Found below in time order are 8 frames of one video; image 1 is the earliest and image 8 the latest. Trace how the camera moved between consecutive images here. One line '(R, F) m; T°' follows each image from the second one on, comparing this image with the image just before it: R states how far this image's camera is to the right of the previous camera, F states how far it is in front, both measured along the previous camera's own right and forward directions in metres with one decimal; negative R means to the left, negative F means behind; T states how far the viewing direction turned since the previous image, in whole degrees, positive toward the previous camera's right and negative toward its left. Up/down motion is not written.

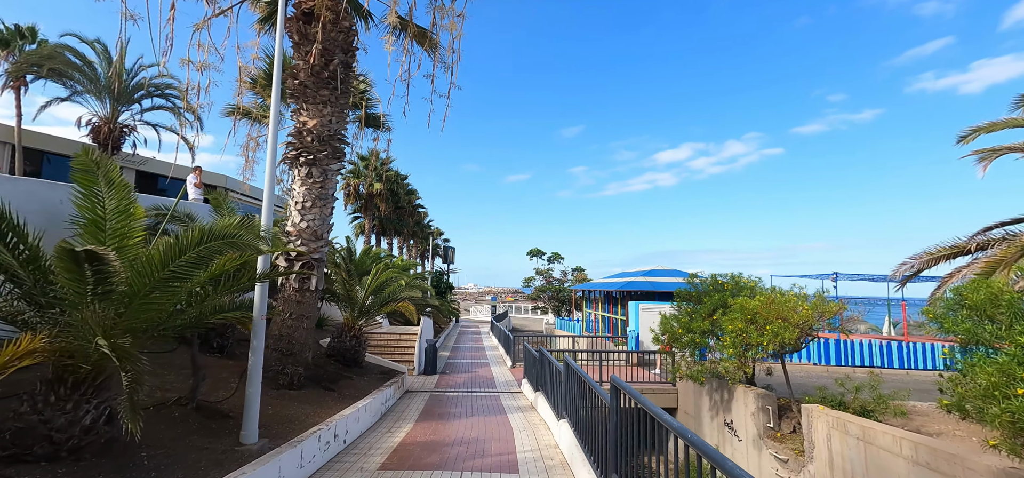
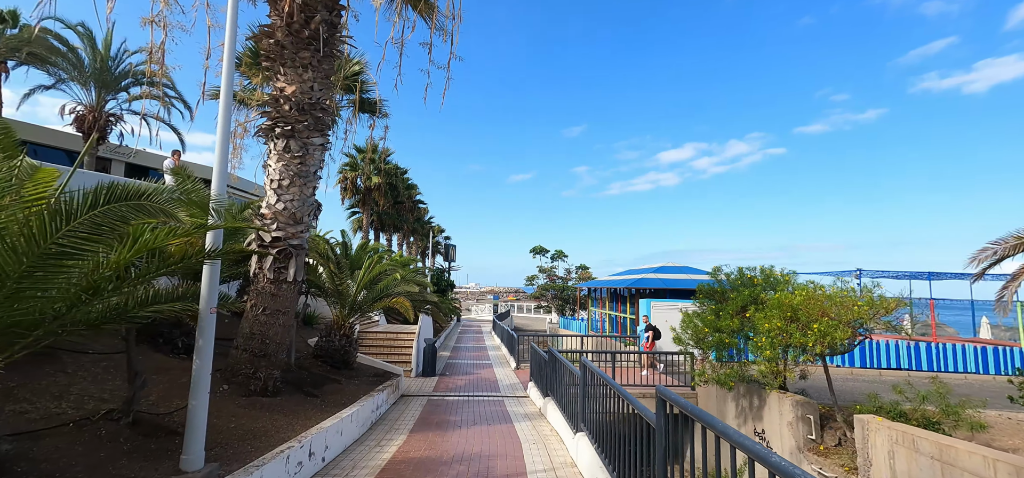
(-0.1, +0.9) m; 0°
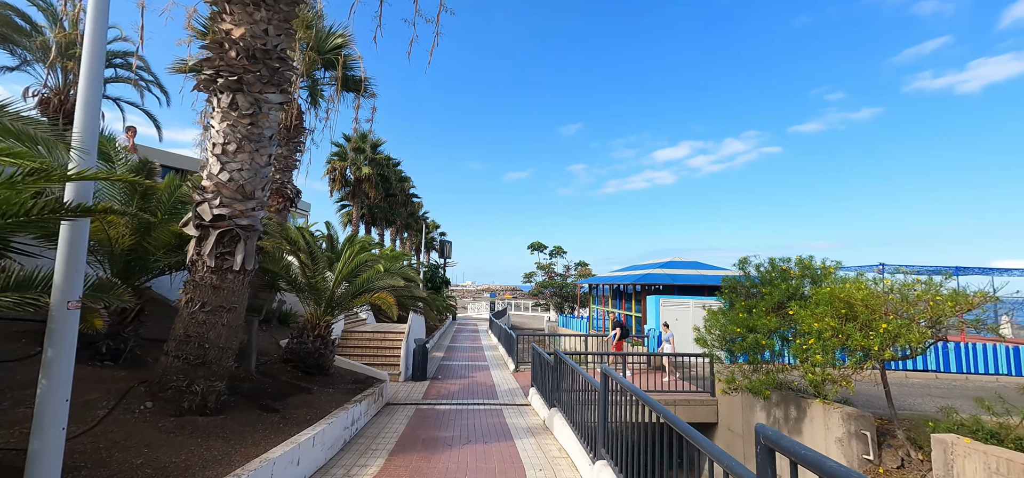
(-0.1, +1.2) m; 0°
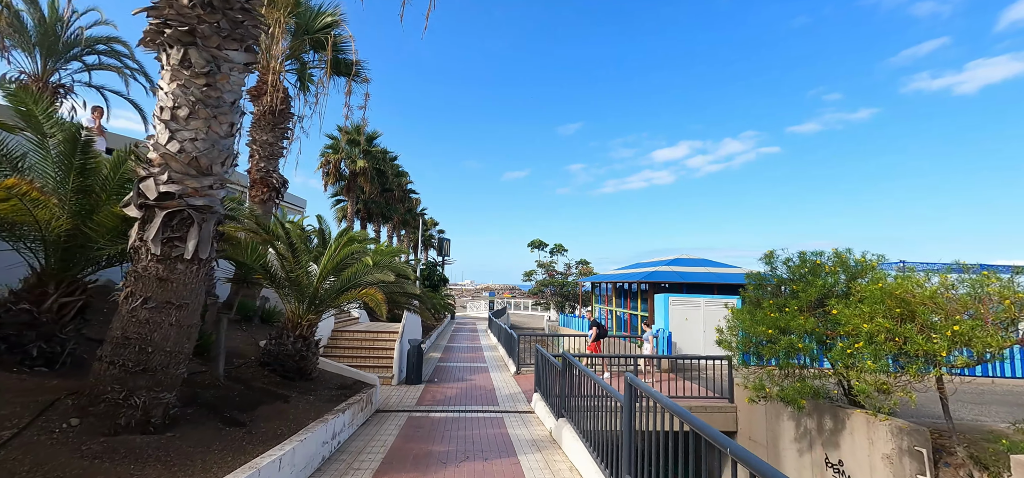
(-0.1, +0.8) m; 0°
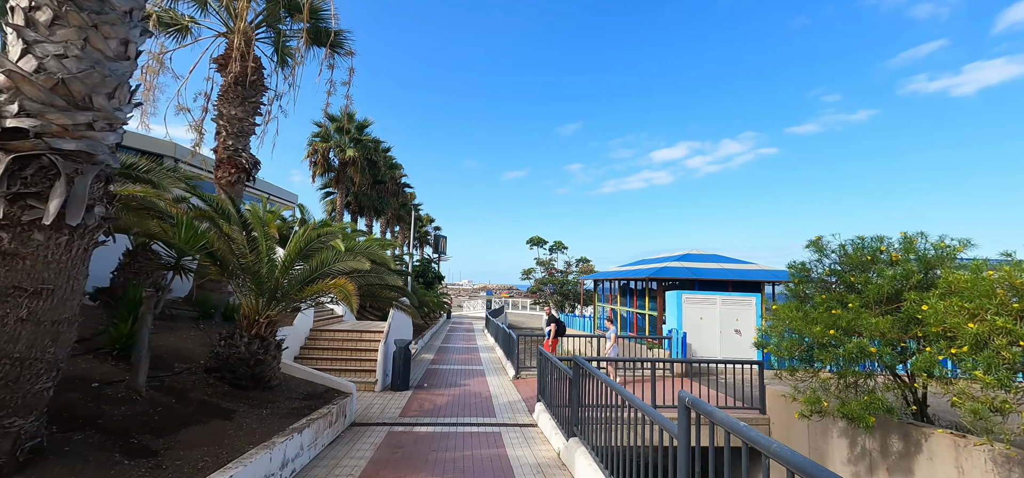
(0.0, +1.2) m; 0°
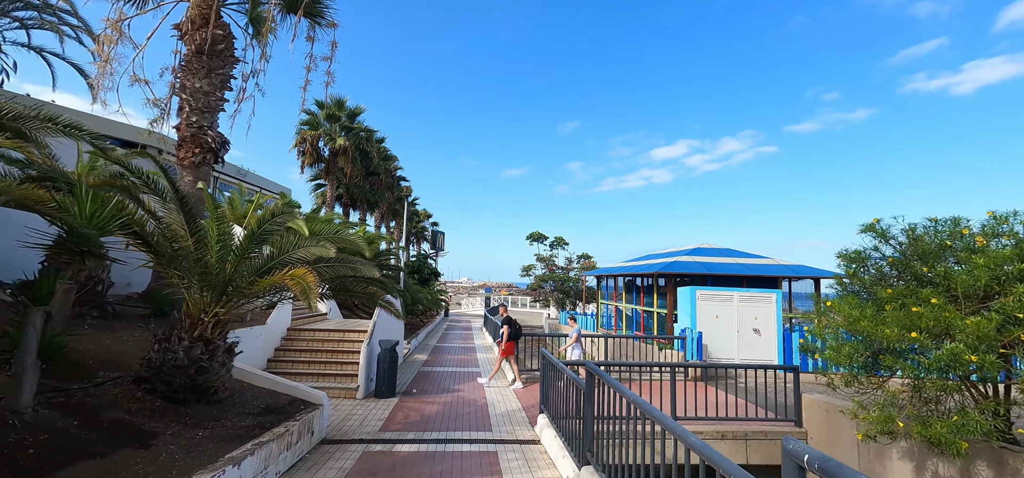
(0.0, +1.0) m; 0°
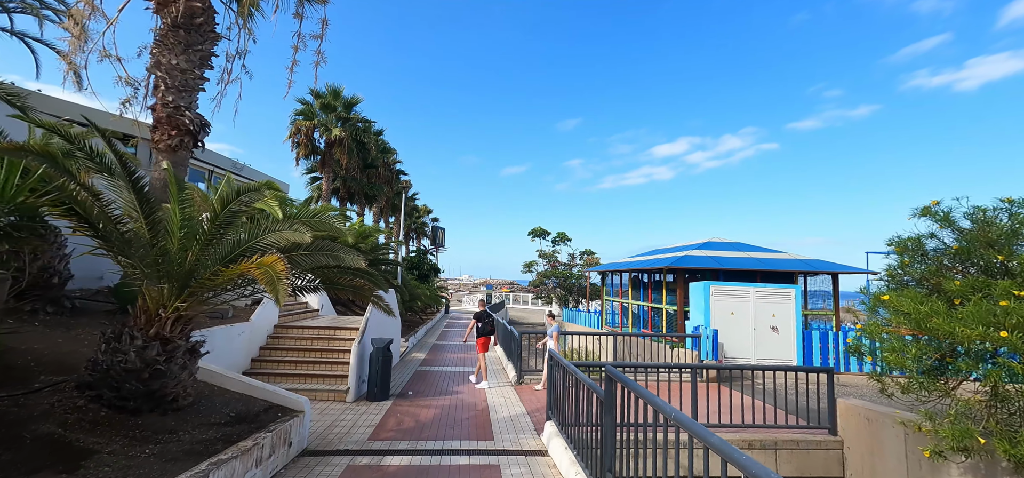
(0.0, +0.7) m; 0°
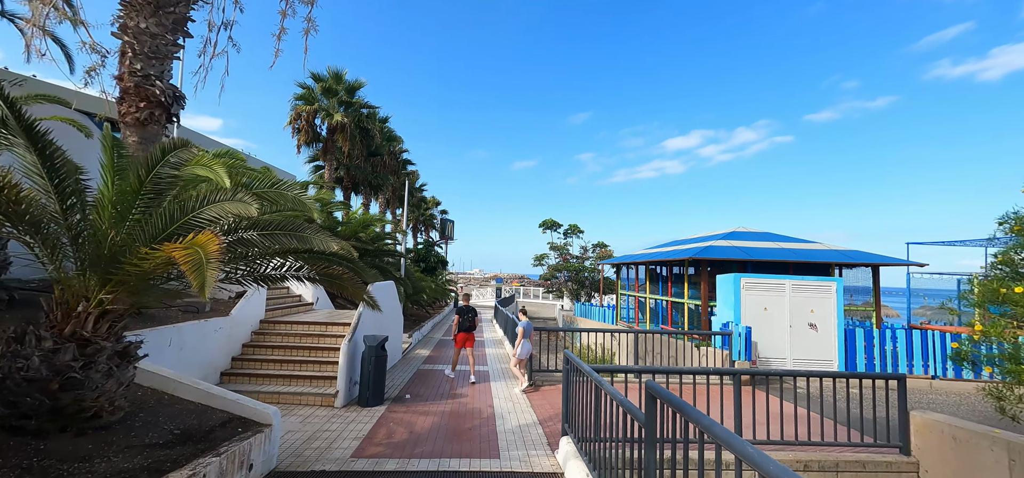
(0.0, +1.0) m; -1°
